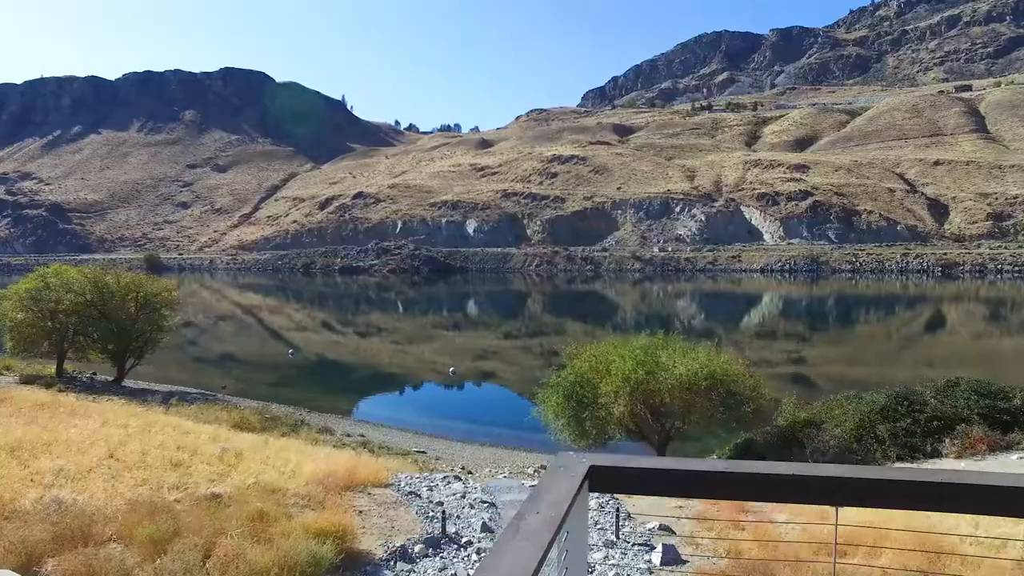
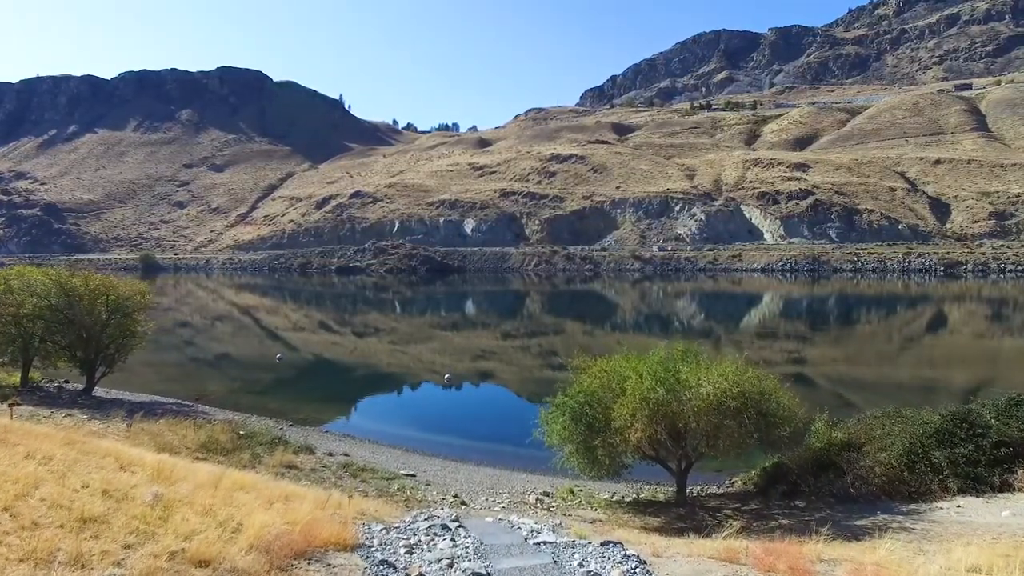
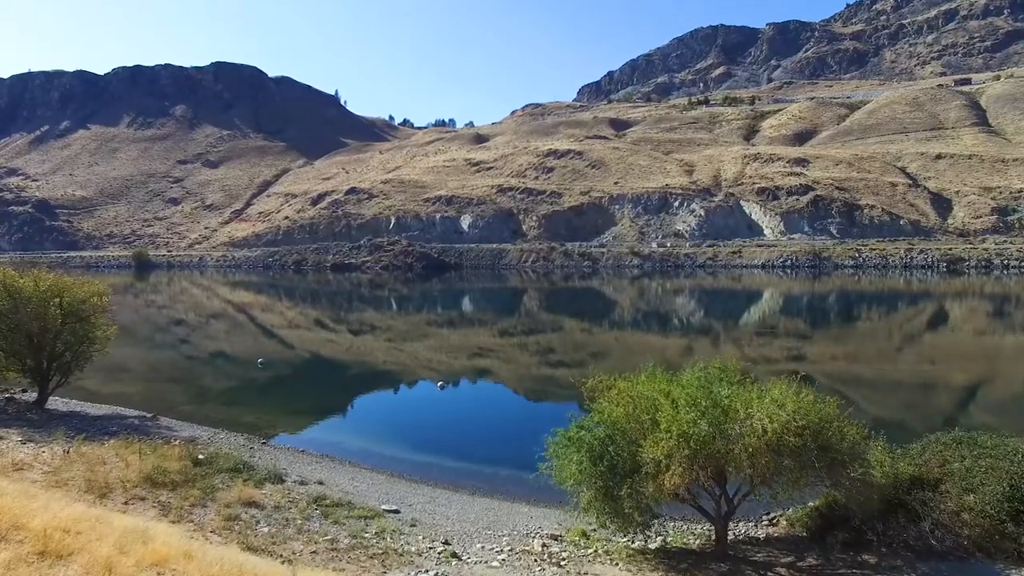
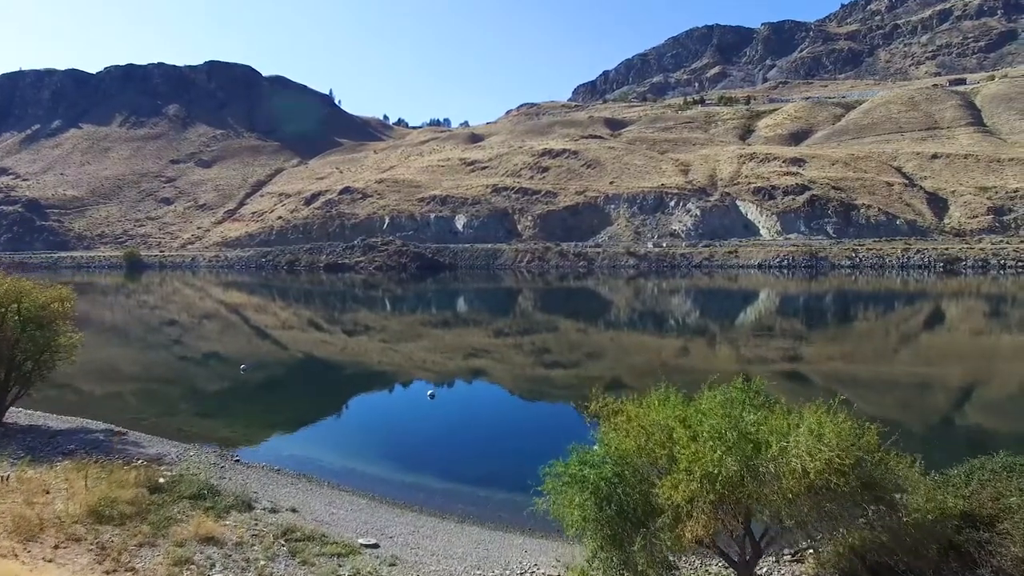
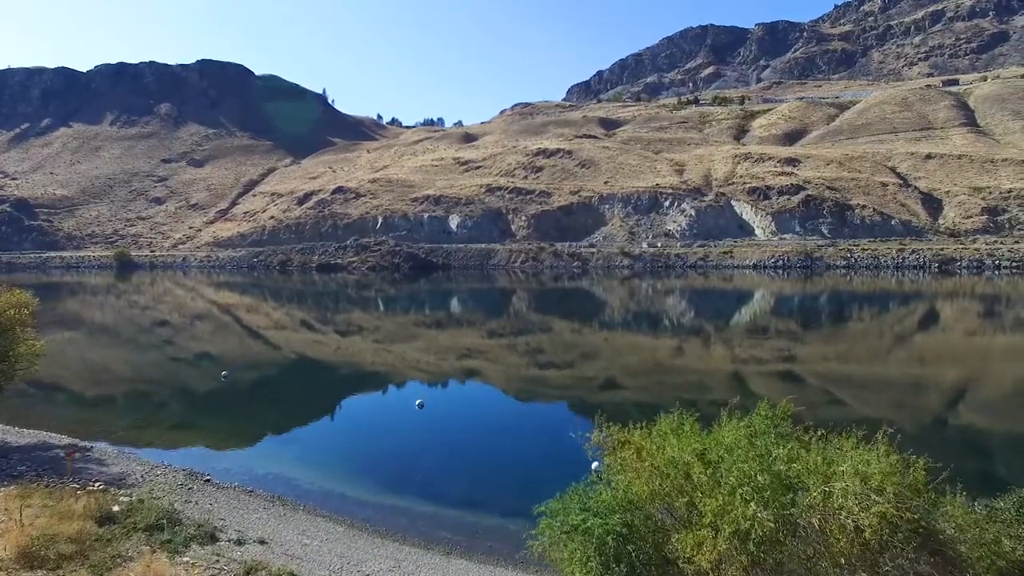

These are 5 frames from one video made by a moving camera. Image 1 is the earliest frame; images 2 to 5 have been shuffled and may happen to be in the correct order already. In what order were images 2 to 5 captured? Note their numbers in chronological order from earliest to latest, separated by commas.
2, 3, 4, 5
